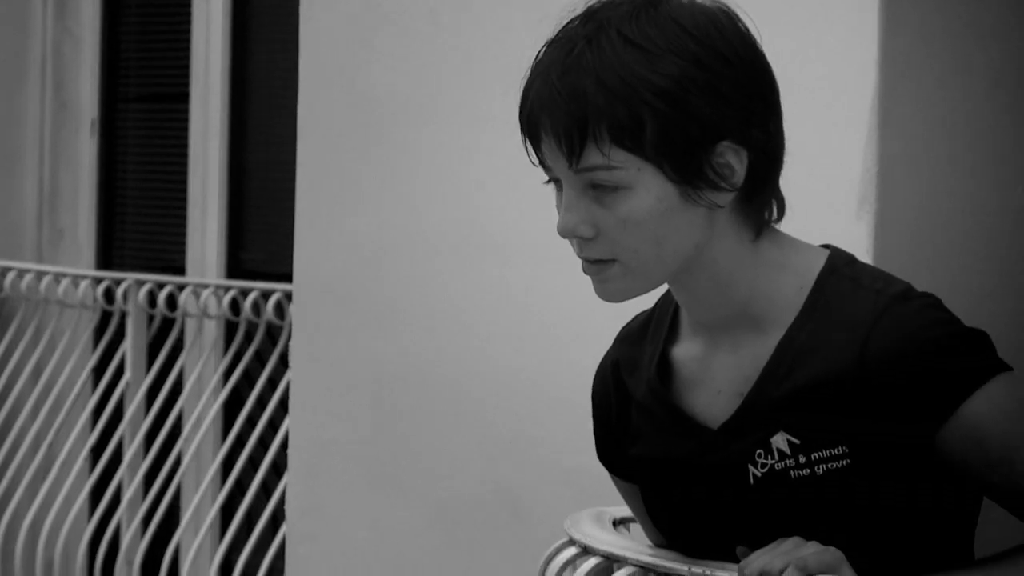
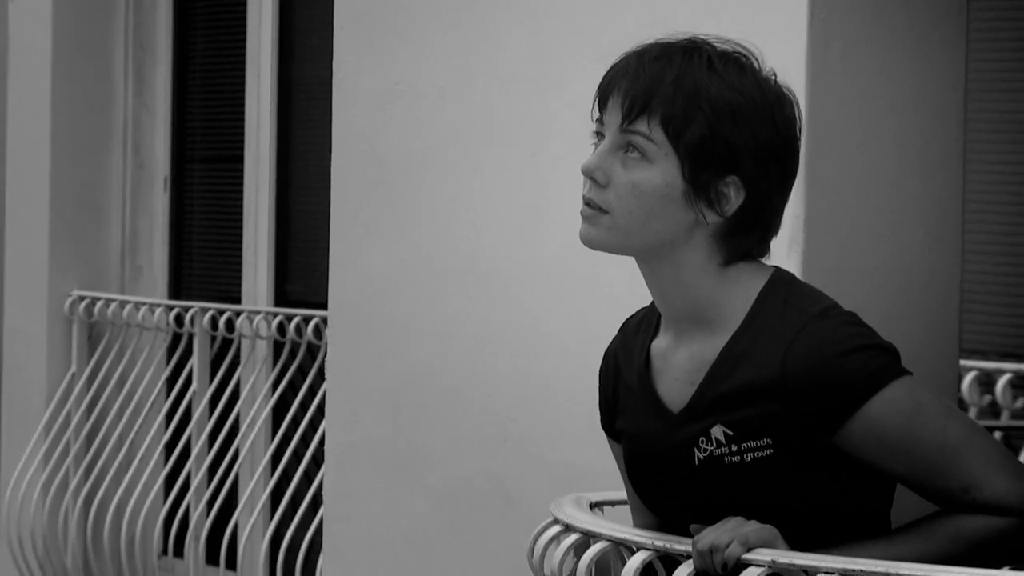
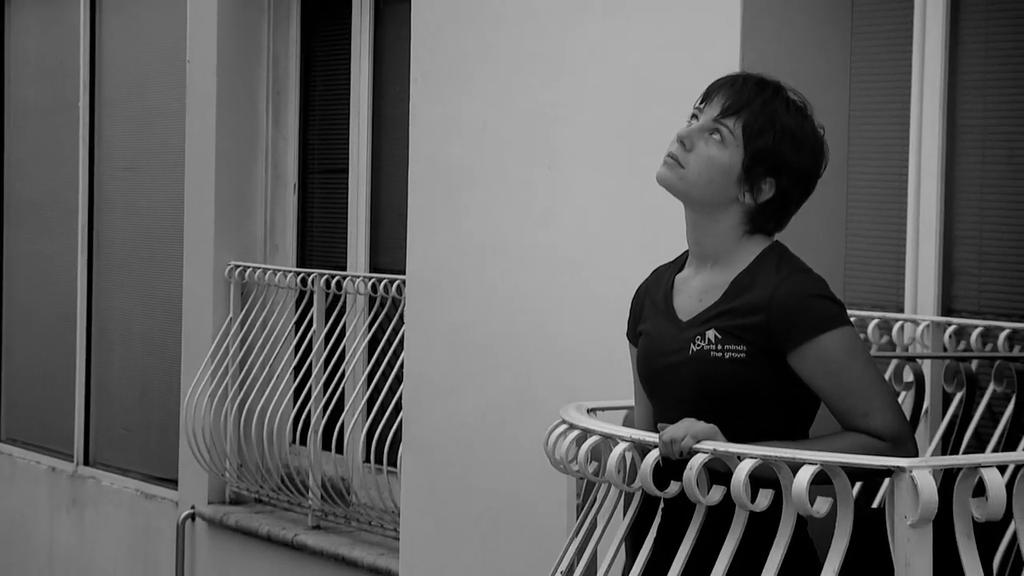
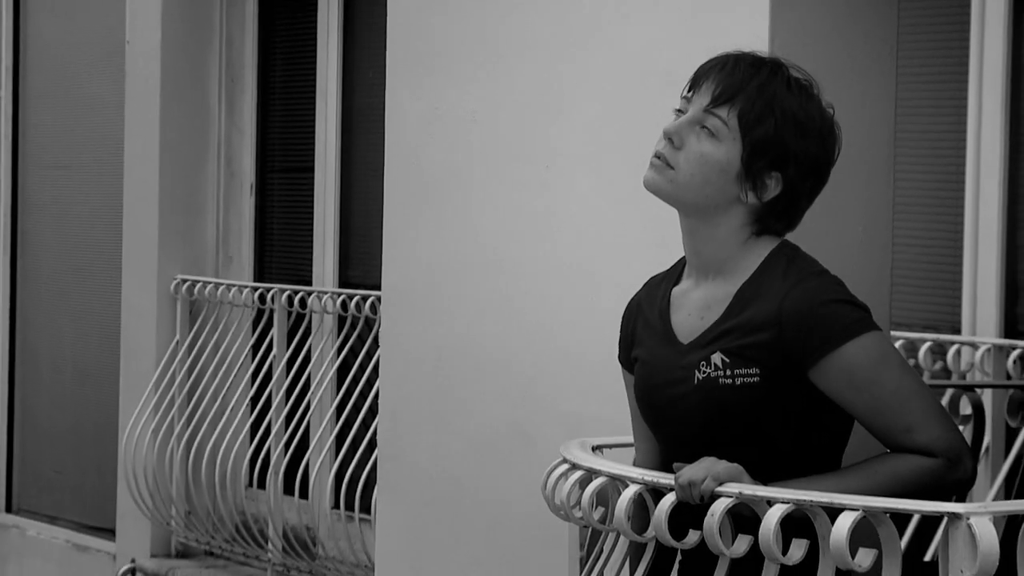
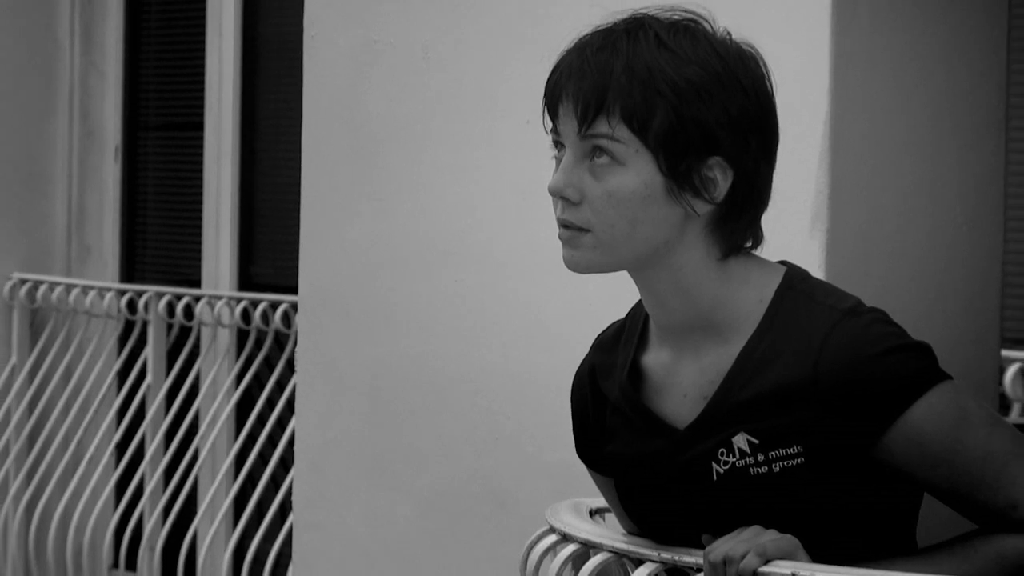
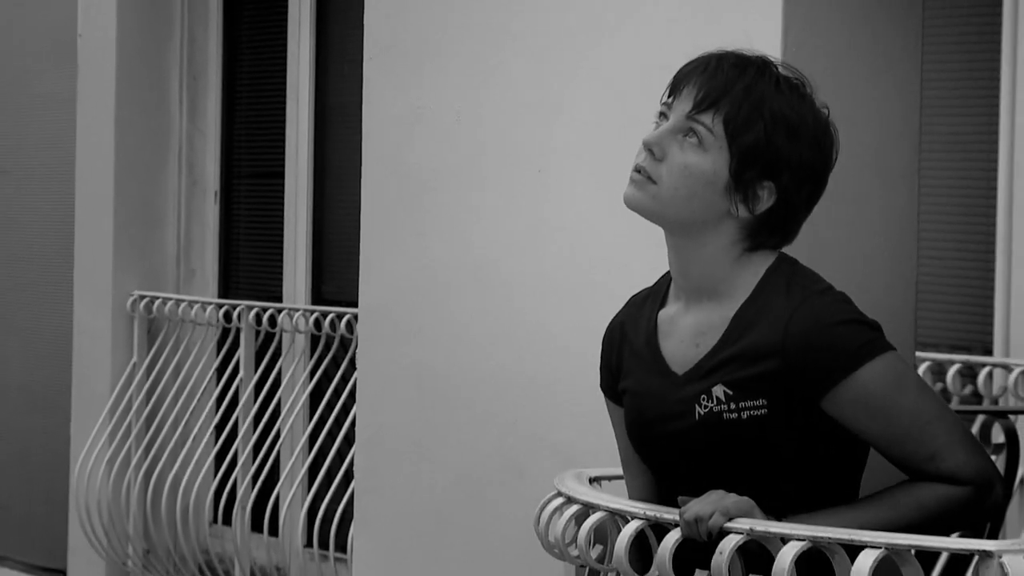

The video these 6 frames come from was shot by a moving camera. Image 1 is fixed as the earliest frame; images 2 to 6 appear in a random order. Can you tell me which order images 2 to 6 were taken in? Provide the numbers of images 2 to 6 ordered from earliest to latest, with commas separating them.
5, 2, 6, 4, 3
